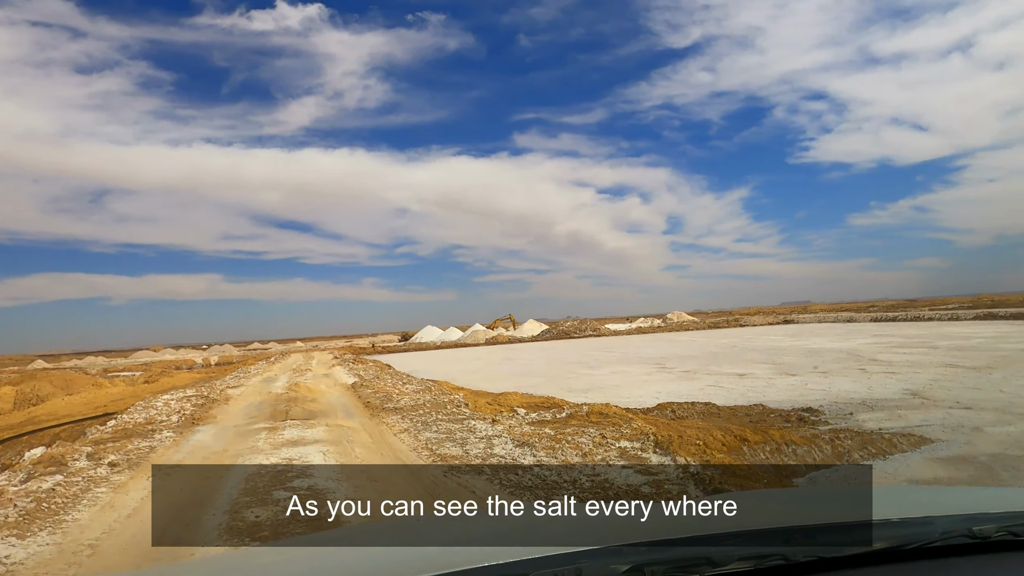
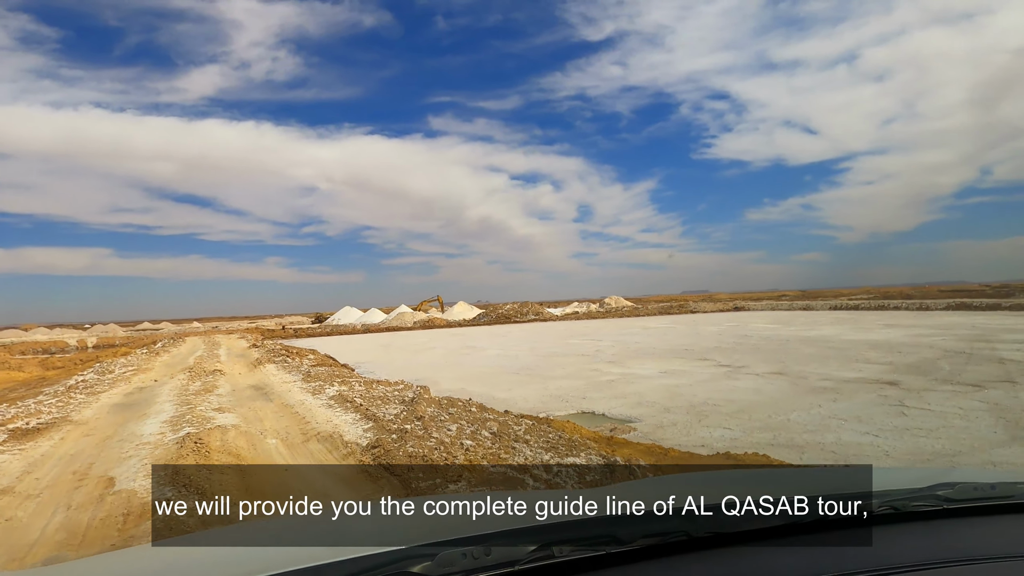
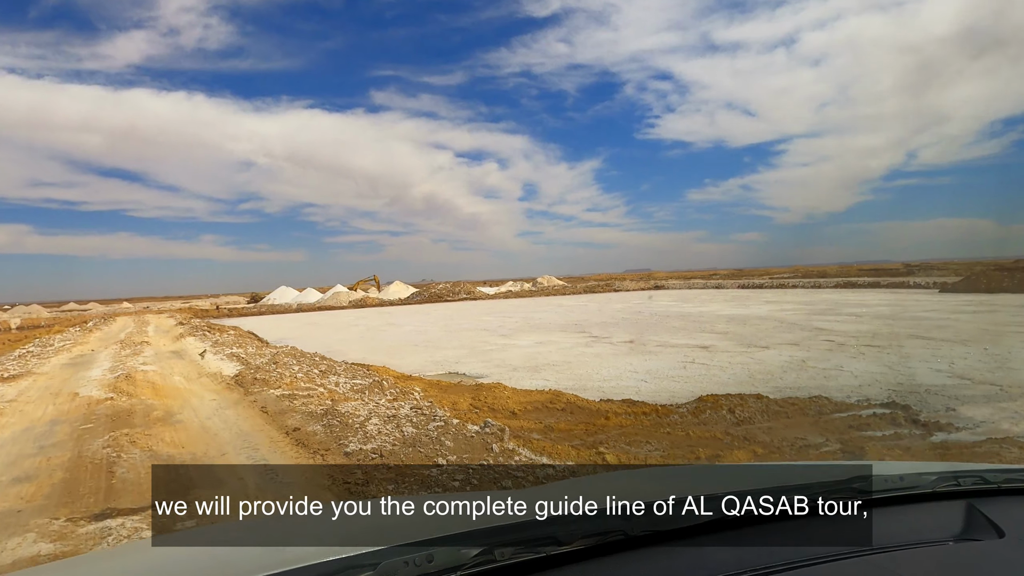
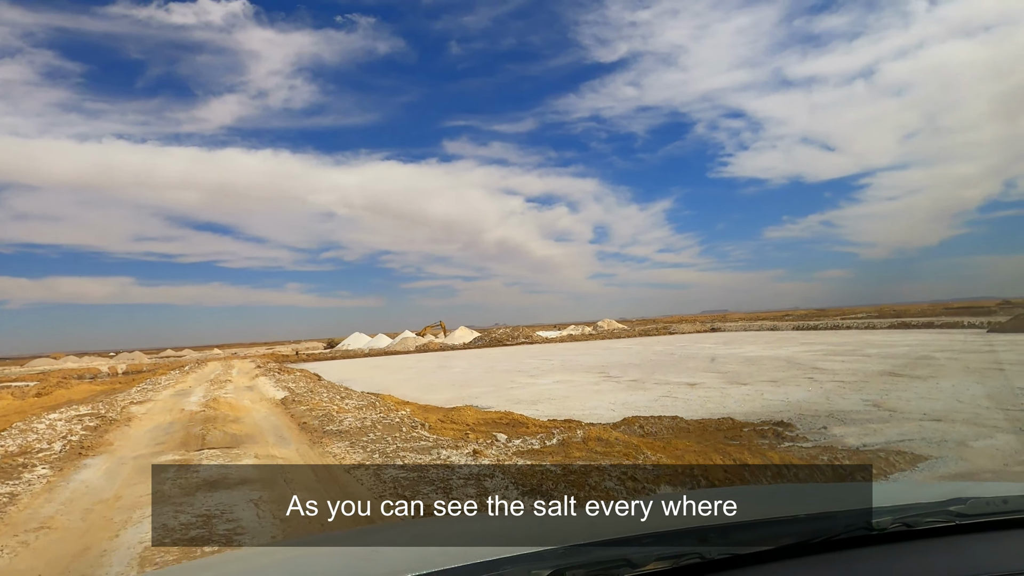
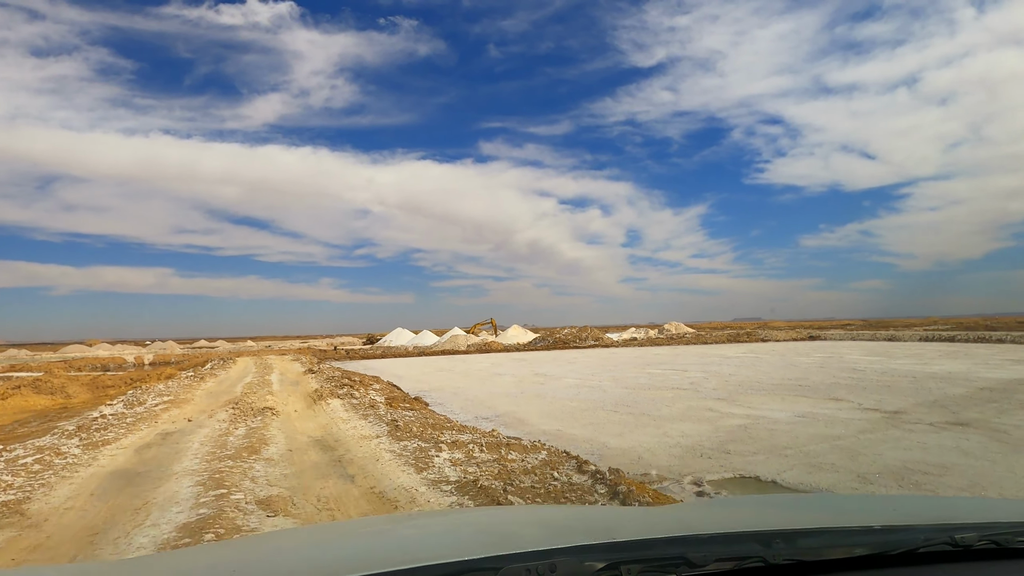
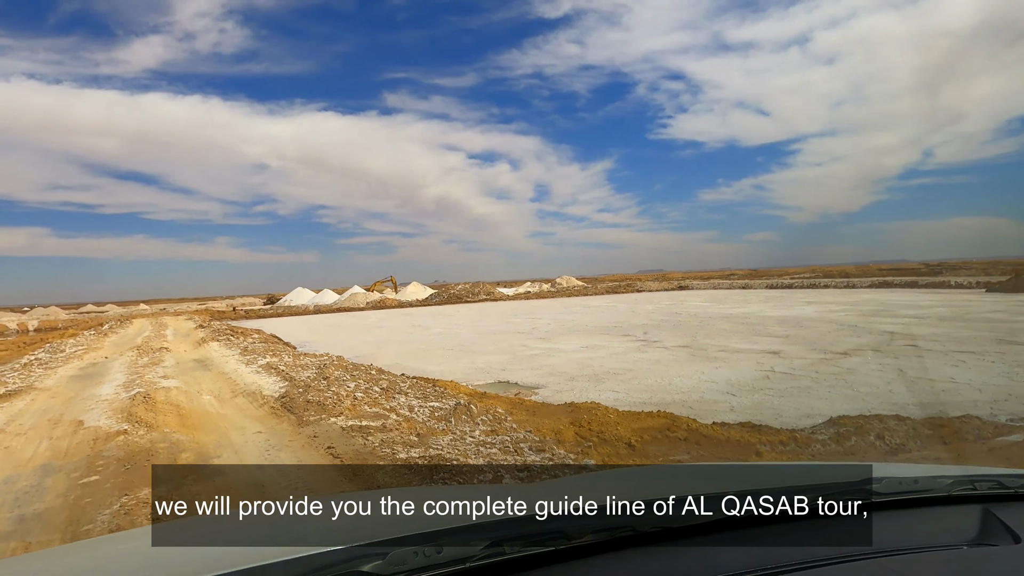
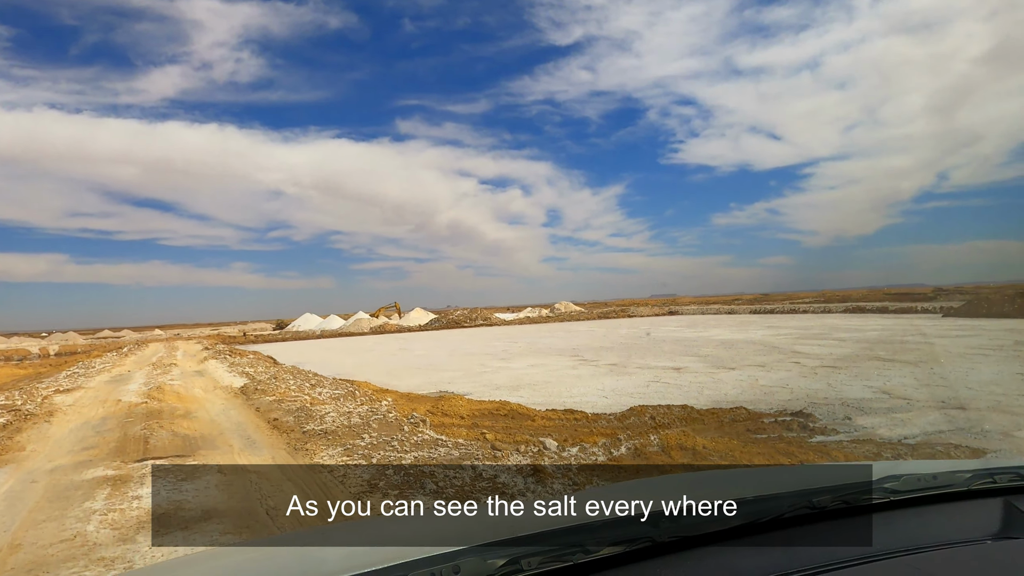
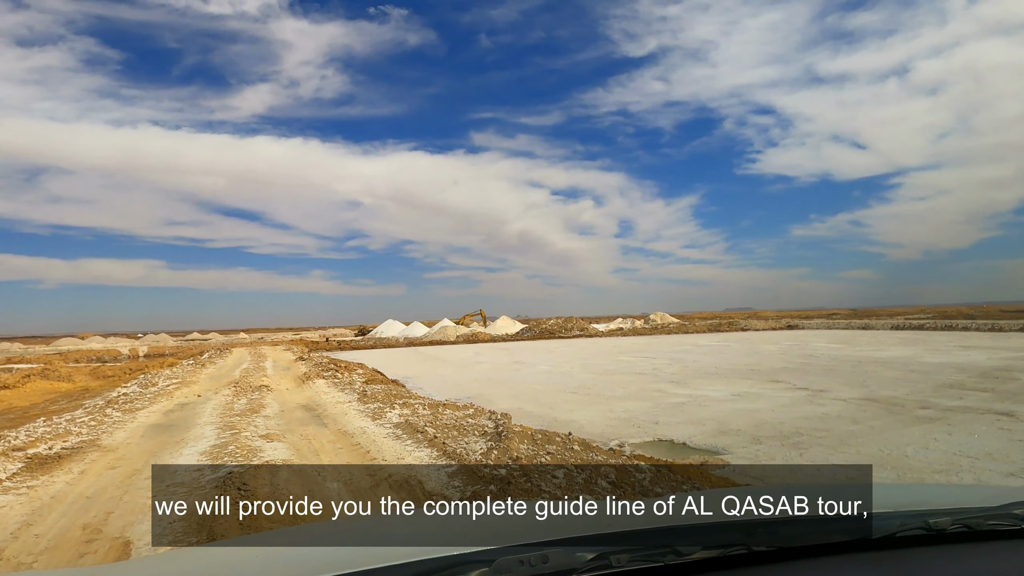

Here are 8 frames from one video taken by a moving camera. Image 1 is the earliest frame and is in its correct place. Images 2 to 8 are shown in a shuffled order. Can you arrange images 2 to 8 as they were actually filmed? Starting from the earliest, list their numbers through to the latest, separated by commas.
4, 7, 3, 6, 2, 8, 5
